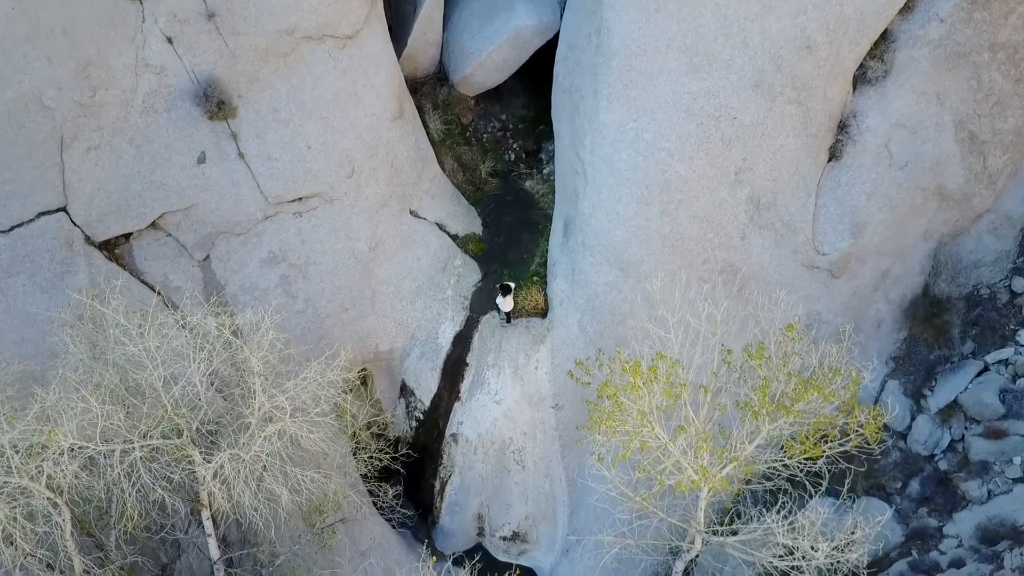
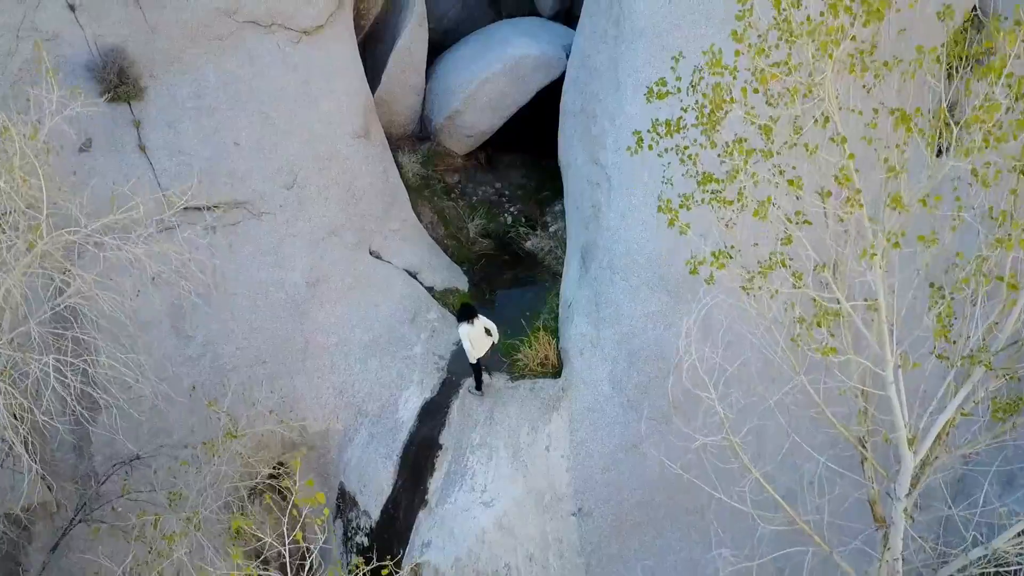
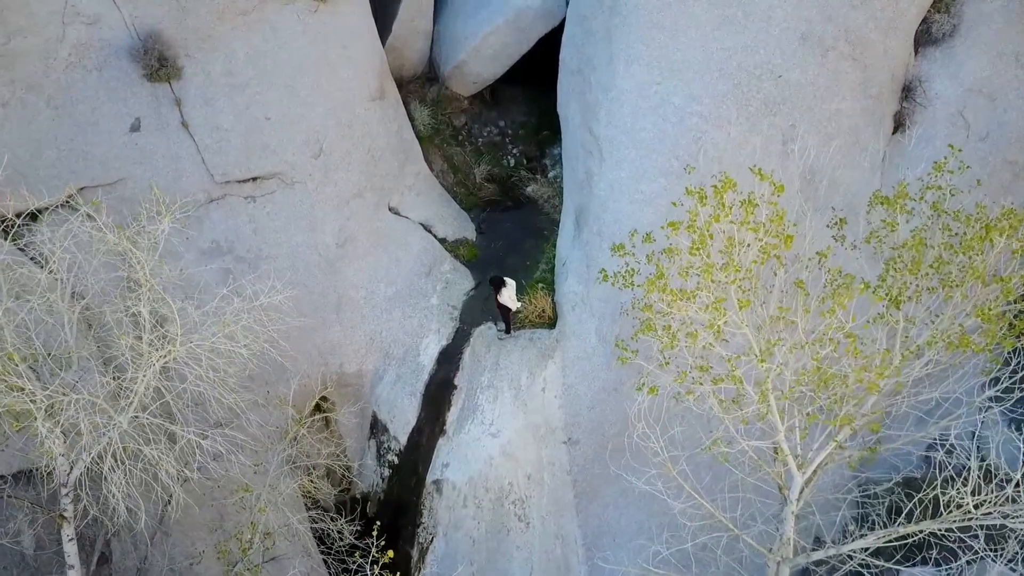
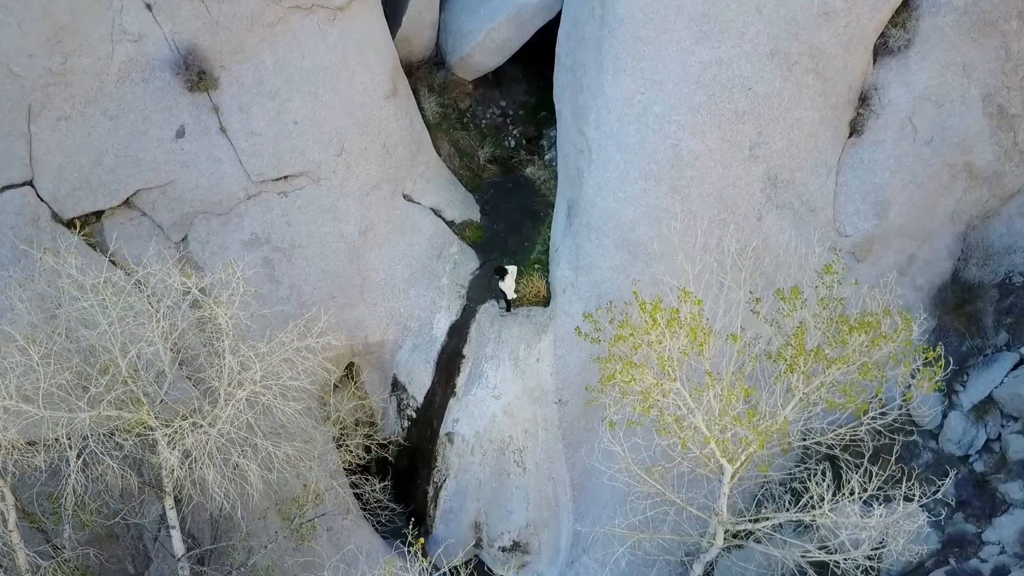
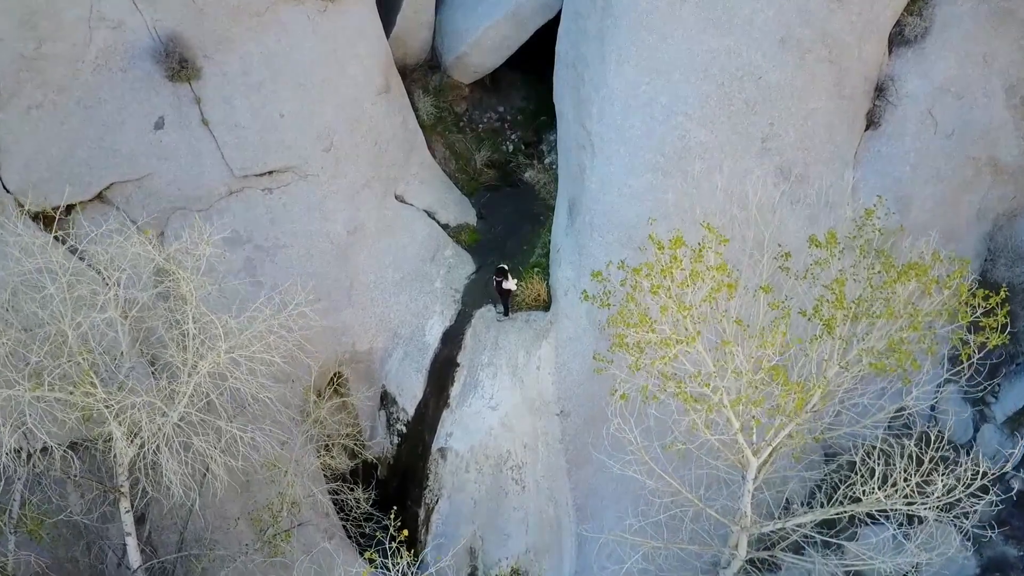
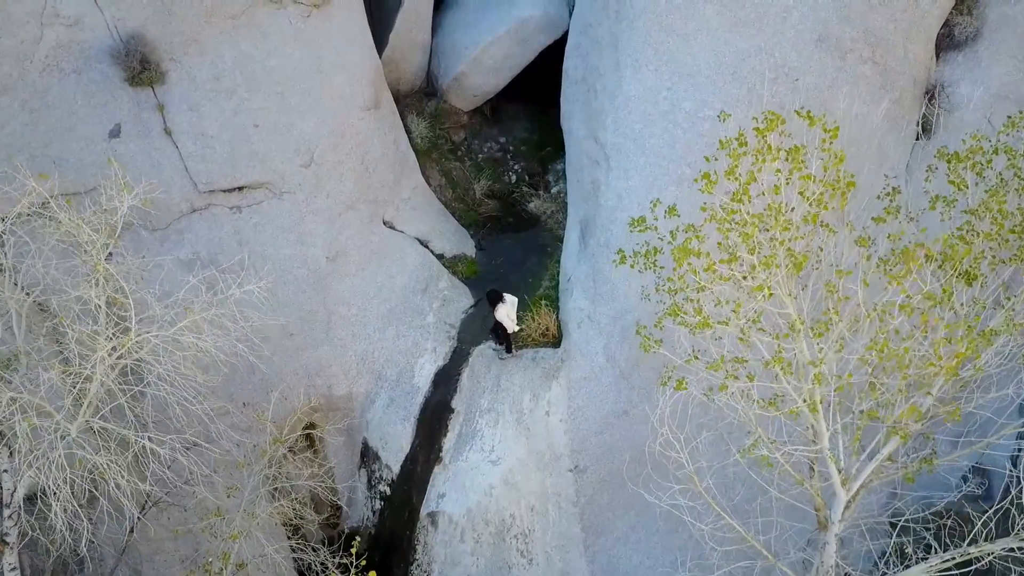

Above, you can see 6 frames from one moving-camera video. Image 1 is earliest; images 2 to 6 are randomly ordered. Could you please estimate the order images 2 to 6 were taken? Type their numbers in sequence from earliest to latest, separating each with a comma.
4, 5, 3, 6, 2
